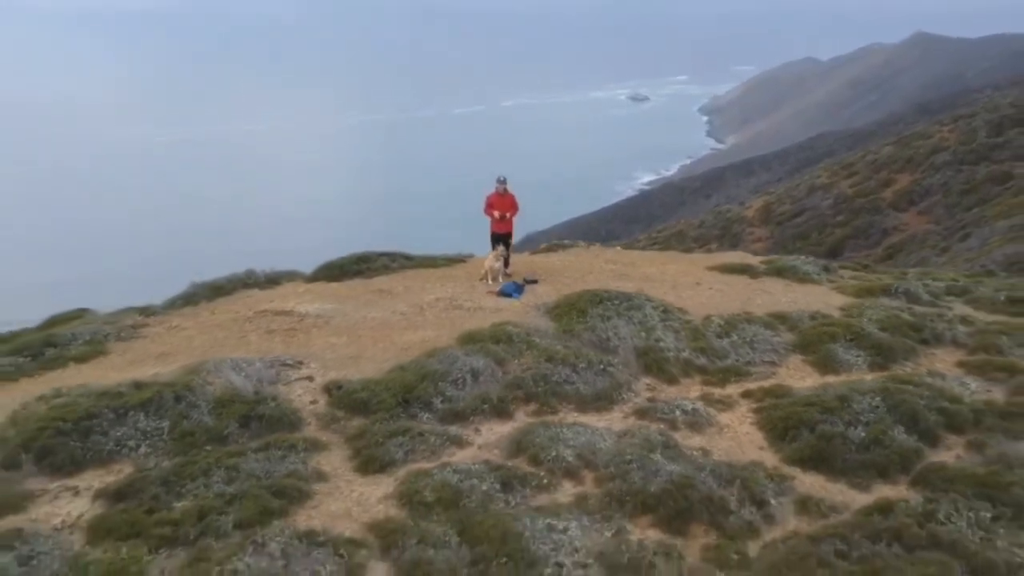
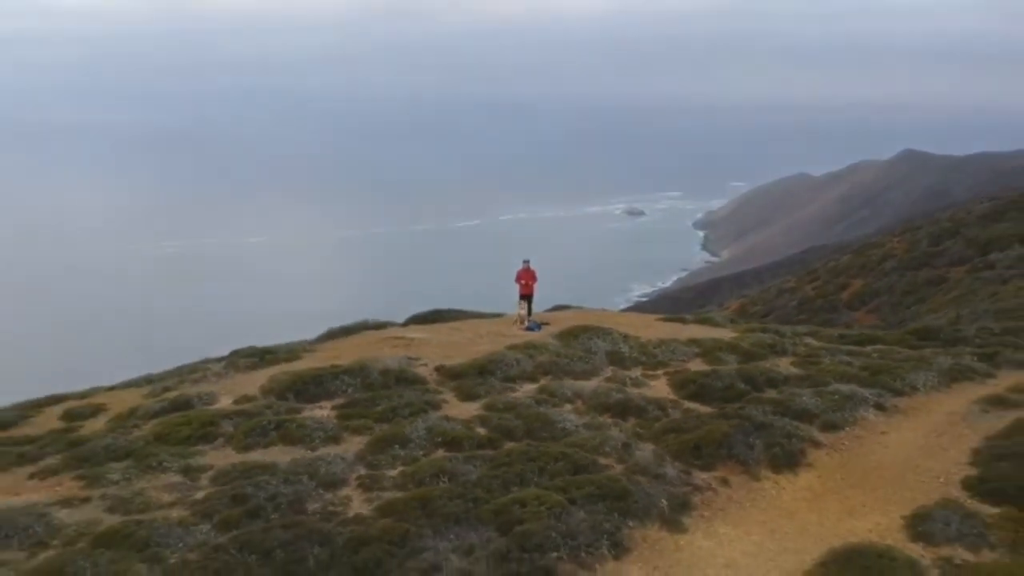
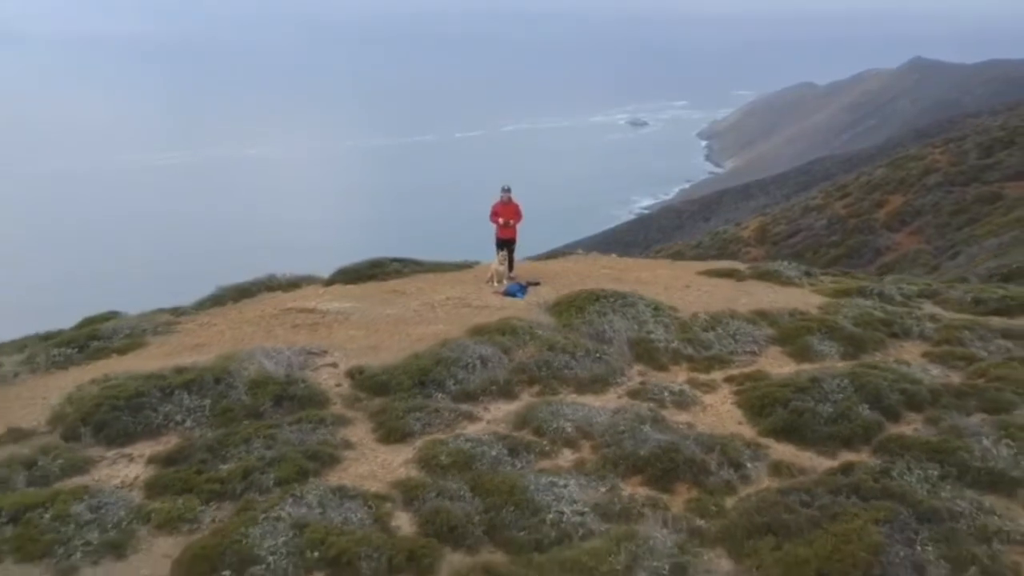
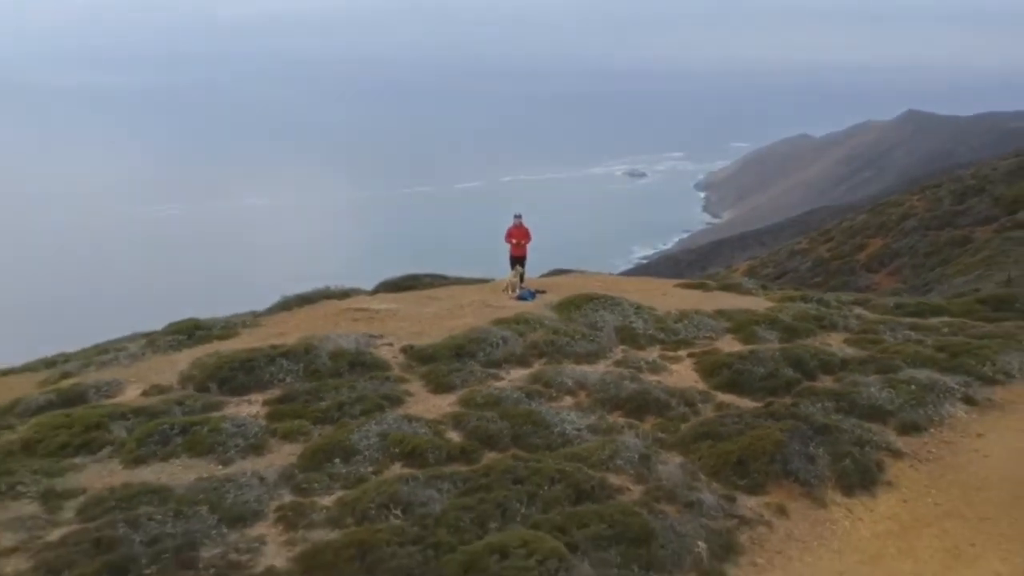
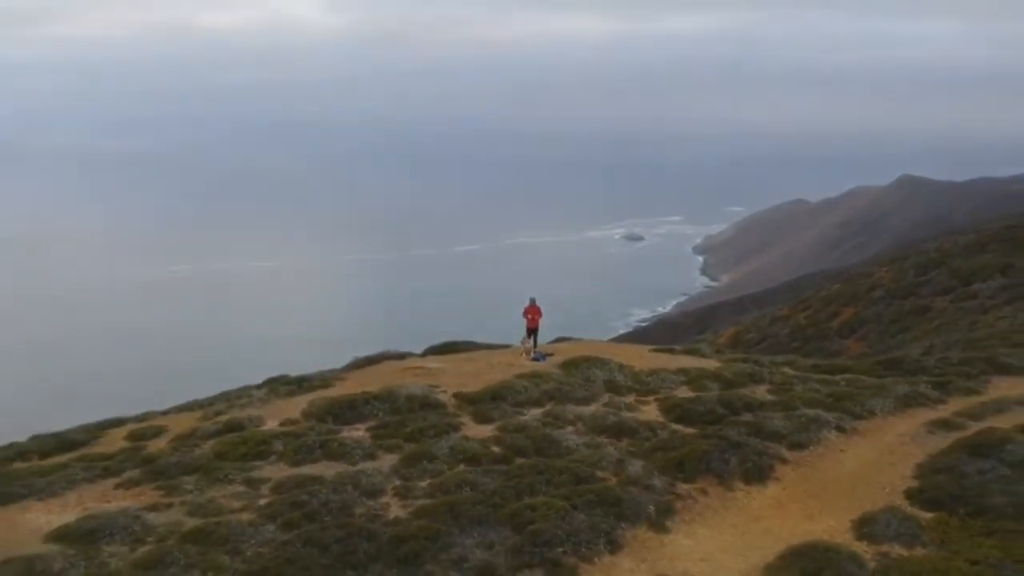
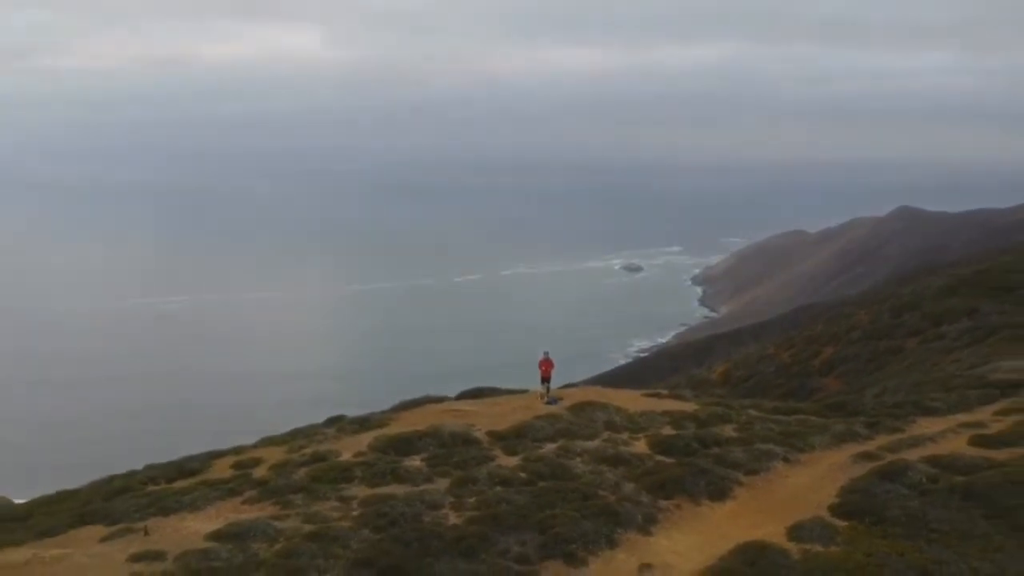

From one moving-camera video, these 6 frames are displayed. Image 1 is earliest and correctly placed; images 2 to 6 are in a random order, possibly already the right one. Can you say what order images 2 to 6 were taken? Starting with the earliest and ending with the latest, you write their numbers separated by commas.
3, 4, 2, 5, 6
